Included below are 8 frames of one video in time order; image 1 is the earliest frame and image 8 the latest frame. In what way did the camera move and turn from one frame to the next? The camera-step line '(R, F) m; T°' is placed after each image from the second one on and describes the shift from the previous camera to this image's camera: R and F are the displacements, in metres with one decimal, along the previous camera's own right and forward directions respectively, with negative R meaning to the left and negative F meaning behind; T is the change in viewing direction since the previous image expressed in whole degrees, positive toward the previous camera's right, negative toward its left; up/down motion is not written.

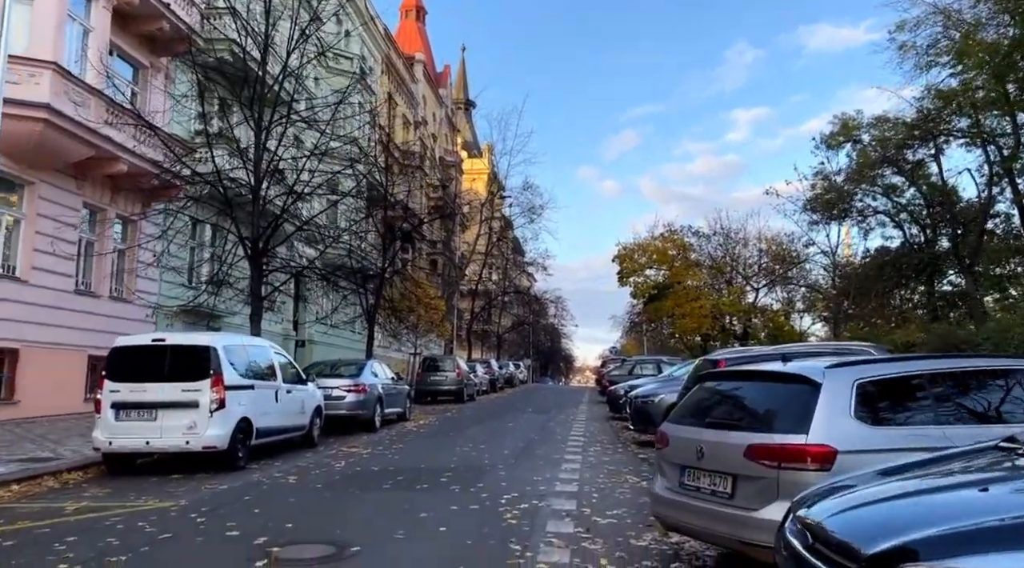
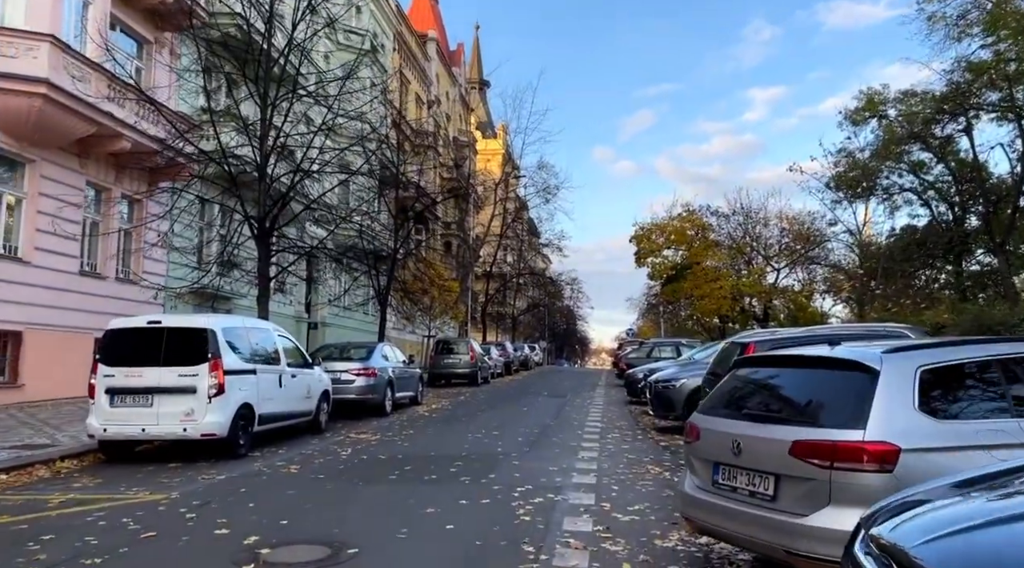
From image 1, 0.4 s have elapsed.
(0.0, +0.6) m; -1°
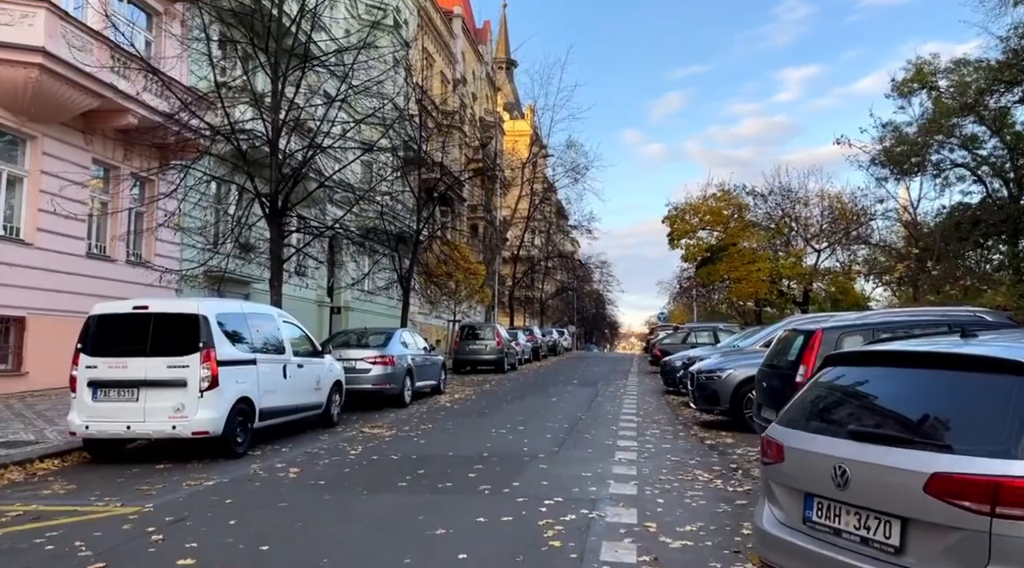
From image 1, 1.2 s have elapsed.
(0.0, +1.1) m; -2°
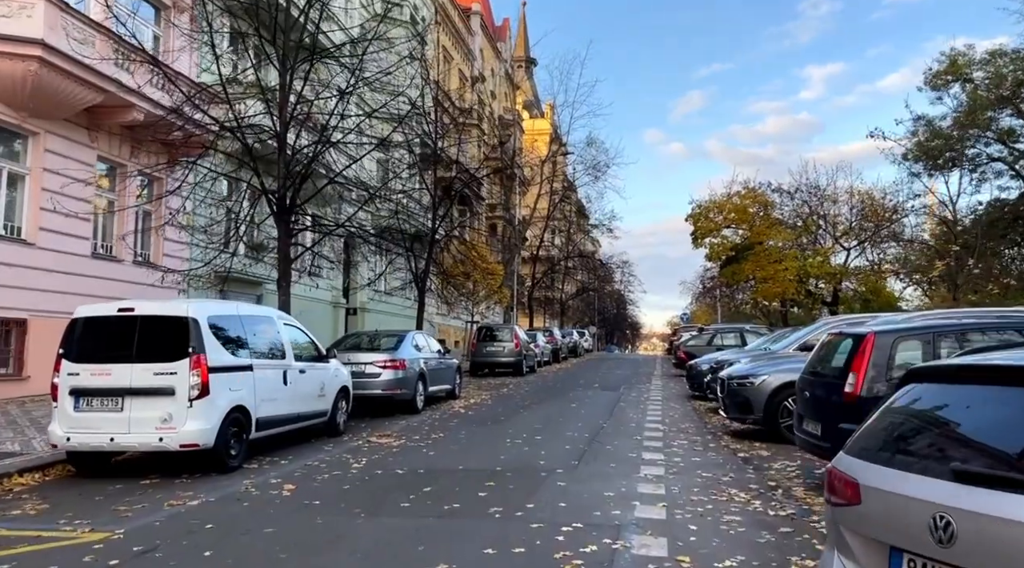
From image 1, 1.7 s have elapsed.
(+0.1, +0.7) m; -2°
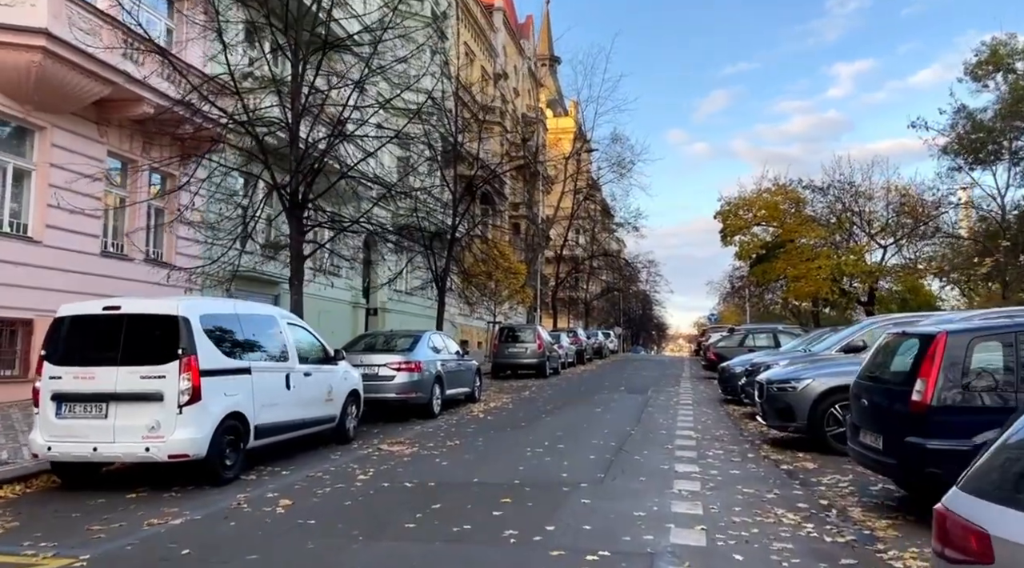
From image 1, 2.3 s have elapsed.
(+0.1, +0.7) m; -2°
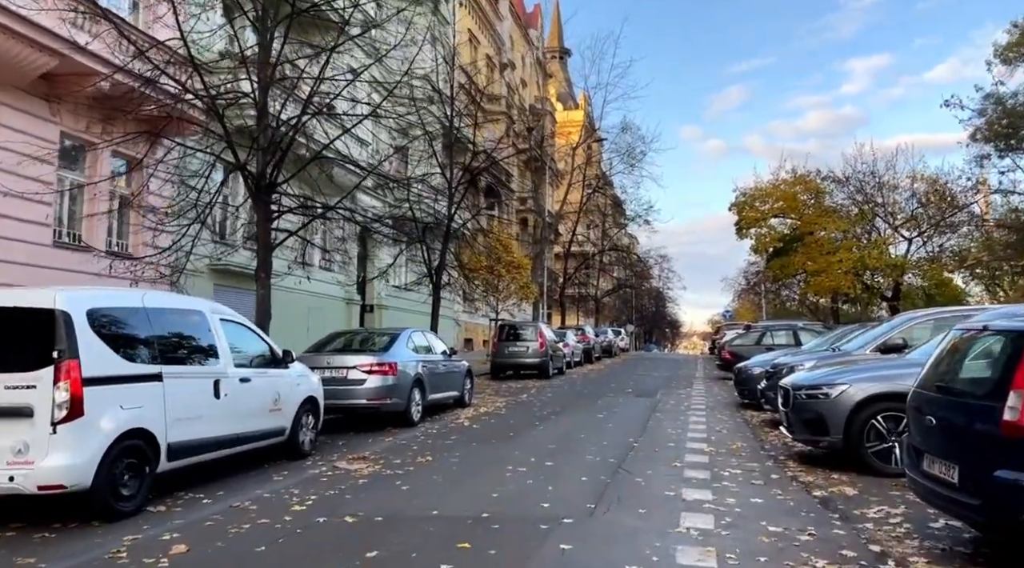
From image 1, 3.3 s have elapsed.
(+0.4, +1.5) m; -1°
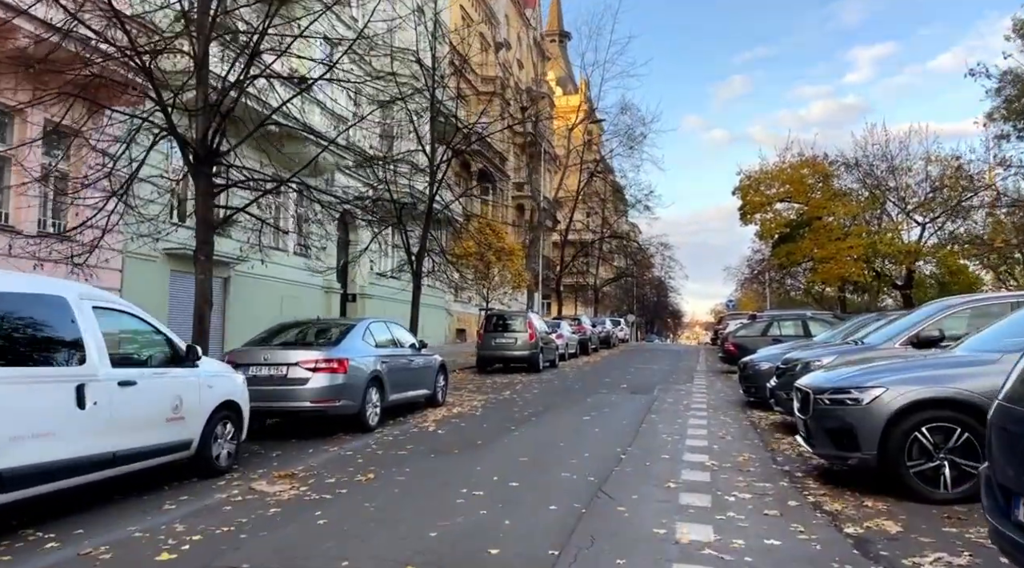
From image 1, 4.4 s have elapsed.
(+0.4, +1.6) m; 0°
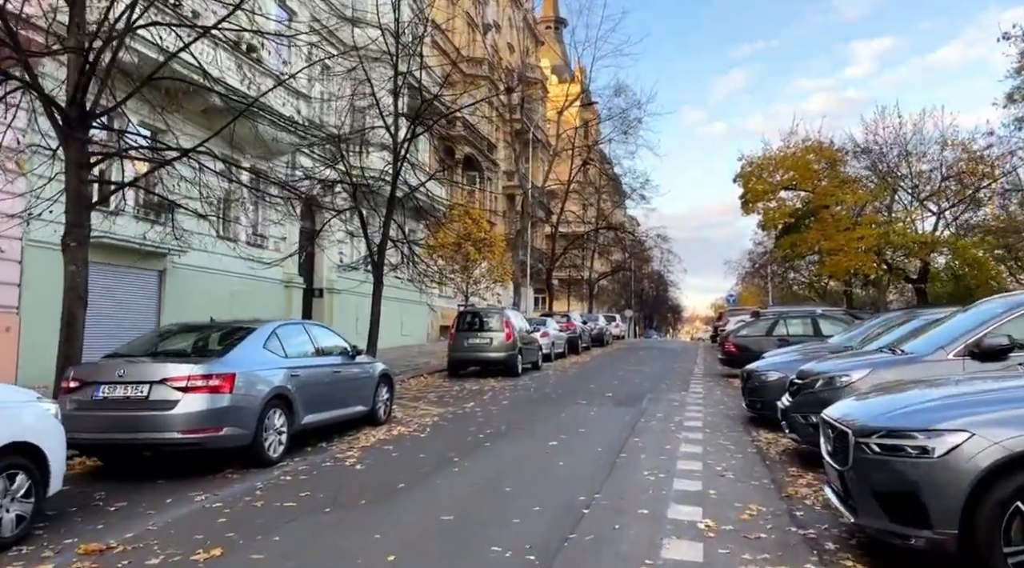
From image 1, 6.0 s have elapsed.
(+0.6, +2.2) m; 0°
